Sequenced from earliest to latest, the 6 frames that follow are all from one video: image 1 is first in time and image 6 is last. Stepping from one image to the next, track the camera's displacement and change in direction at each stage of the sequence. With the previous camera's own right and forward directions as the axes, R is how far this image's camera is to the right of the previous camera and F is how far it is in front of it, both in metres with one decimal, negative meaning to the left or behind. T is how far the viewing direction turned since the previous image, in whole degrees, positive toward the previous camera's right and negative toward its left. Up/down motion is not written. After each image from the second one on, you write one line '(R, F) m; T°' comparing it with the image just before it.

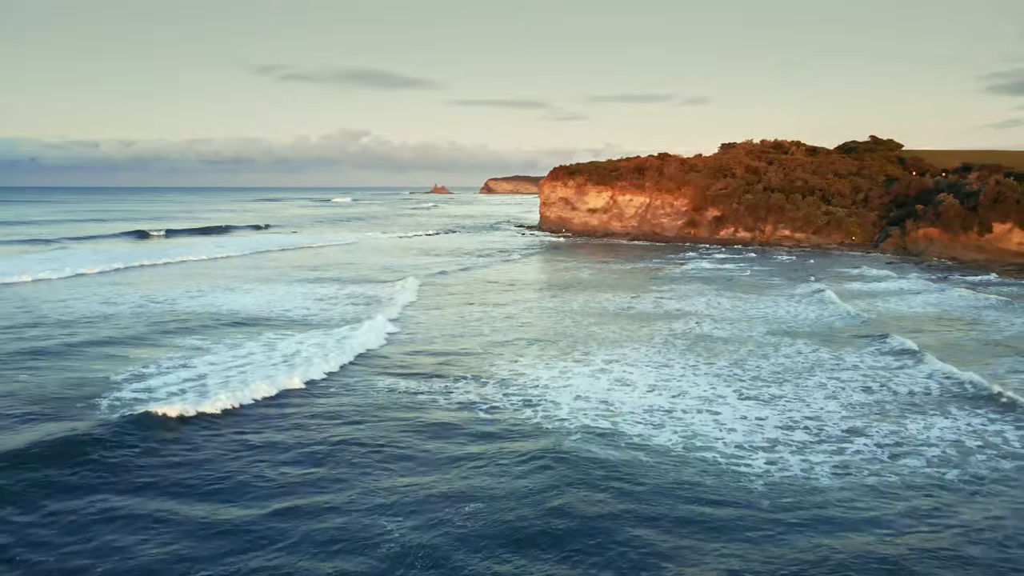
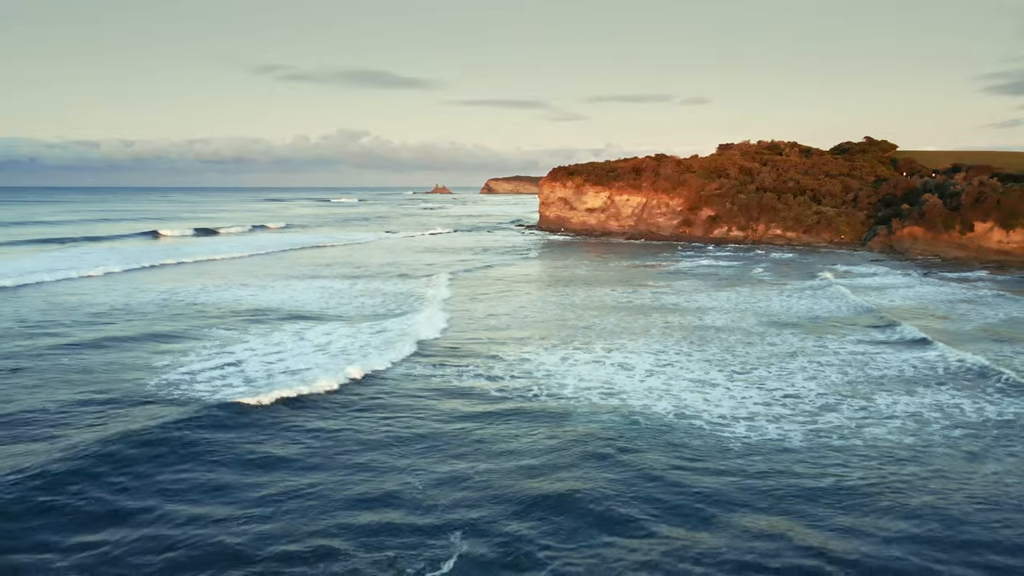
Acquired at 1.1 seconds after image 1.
(-0.1, -1.4) m; 0°
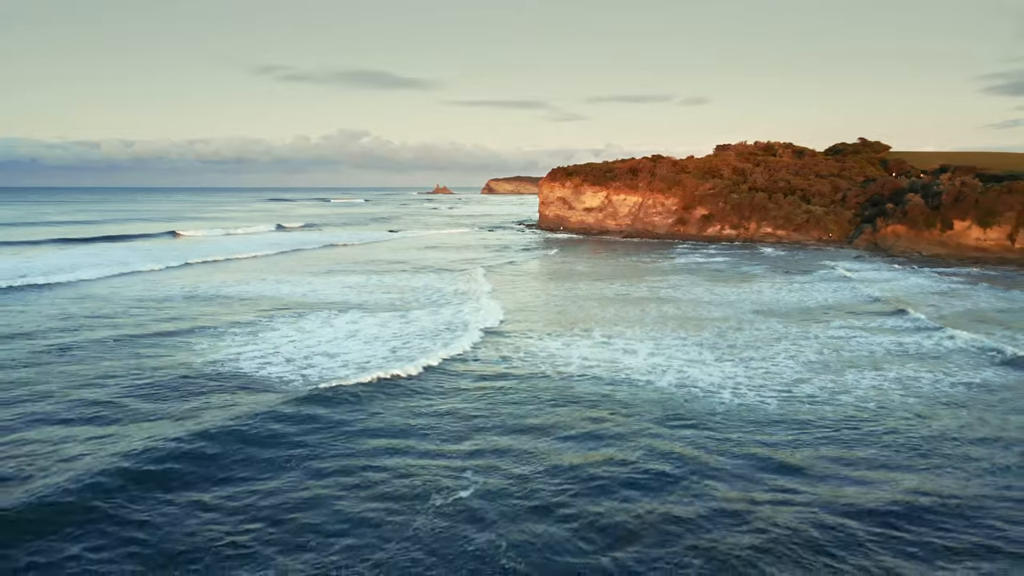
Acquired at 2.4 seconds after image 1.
(0.0, -1.6) m; 0°
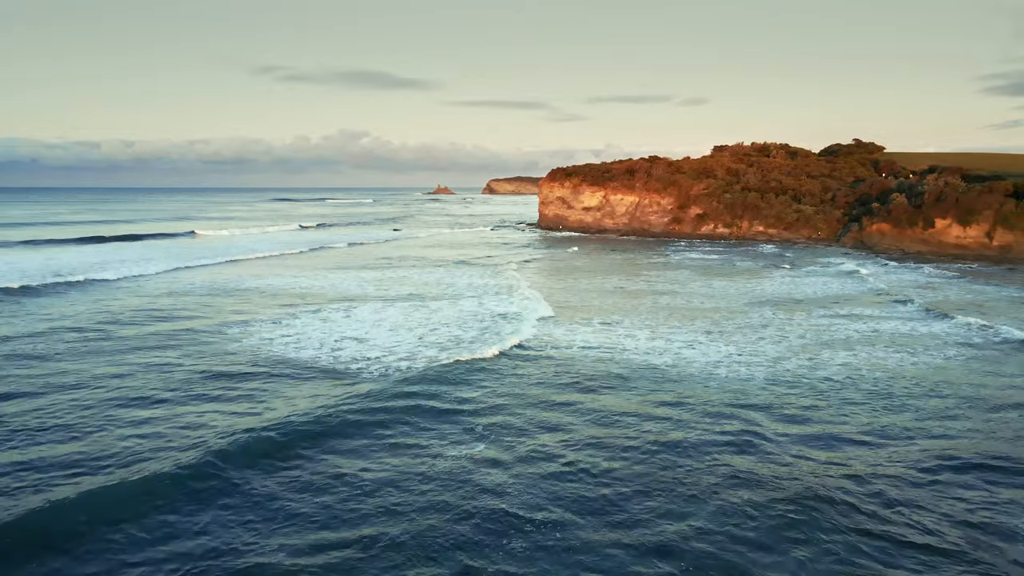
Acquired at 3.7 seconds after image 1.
(-0.1, -1.6) m; 0°
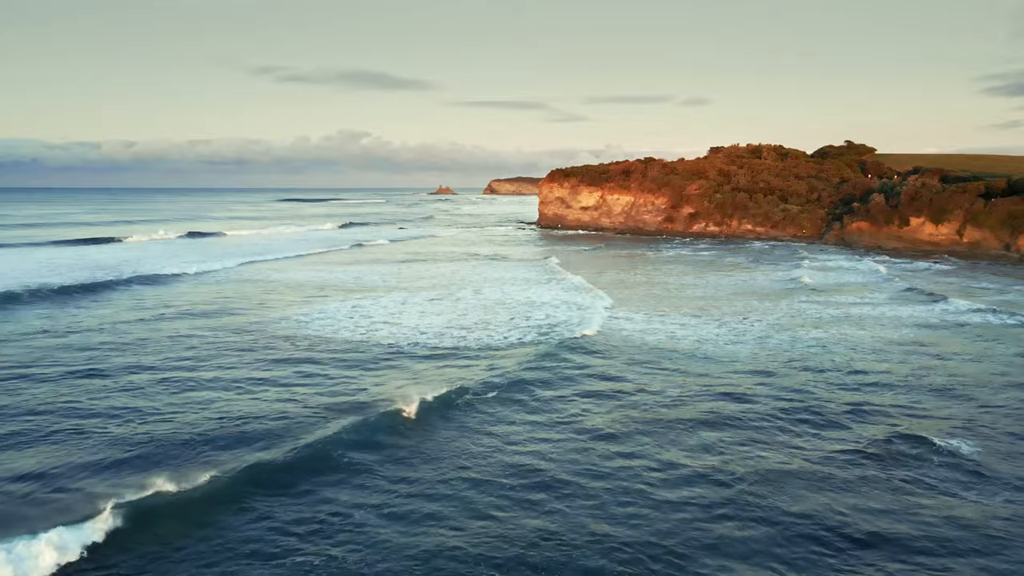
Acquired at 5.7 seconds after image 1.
(-0.1, -2.5) m; 0°
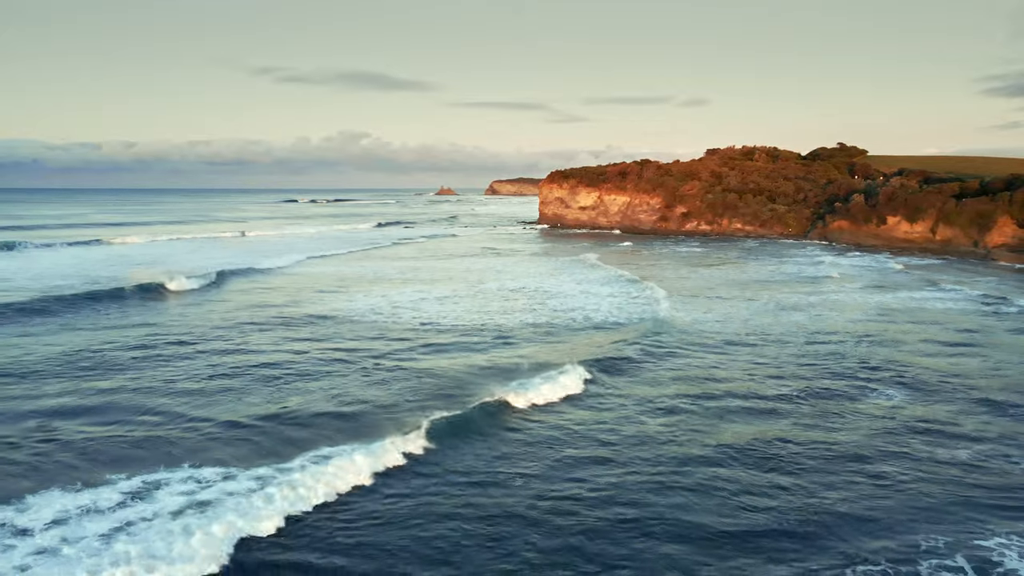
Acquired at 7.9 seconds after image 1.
(-0.1, -2.6) m; 0°
